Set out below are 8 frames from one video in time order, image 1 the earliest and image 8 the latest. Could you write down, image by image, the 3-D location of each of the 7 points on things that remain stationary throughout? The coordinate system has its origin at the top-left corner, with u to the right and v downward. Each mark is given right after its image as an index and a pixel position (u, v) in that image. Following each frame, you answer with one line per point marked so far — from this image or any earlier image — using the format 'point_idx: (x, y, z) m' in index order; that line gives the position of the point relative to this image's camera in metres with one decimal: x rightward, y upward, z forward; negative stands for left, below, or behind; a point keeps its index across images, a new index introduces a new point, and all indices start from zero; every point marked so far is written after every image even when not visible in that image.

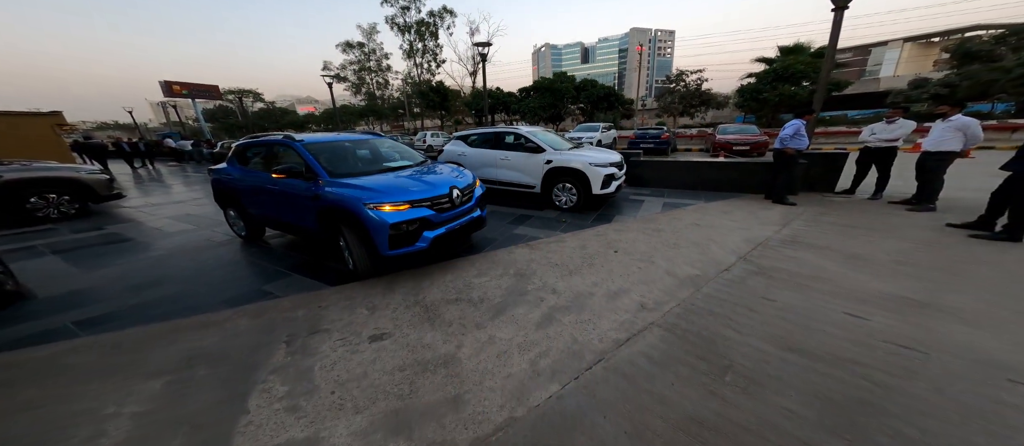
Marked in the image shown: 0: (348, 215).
0: (-1.6, +0.1, +3.2) m
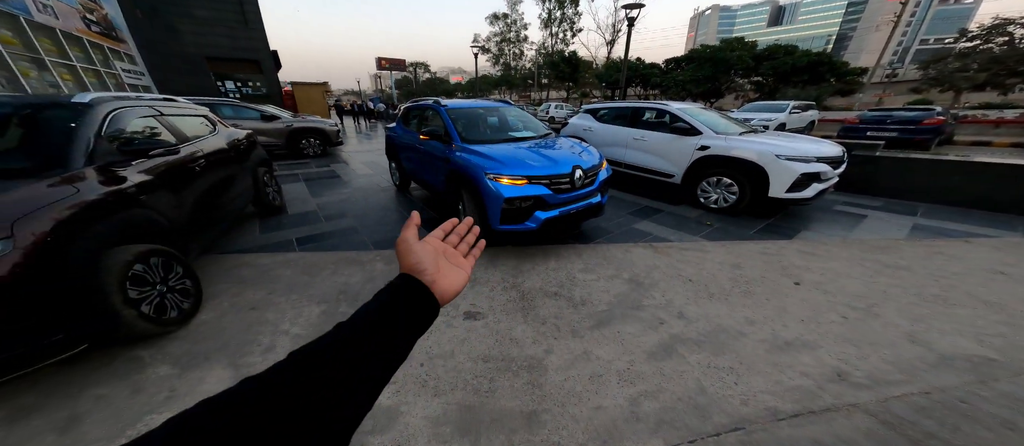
0: (-0.4, +0.4, +3.2) m
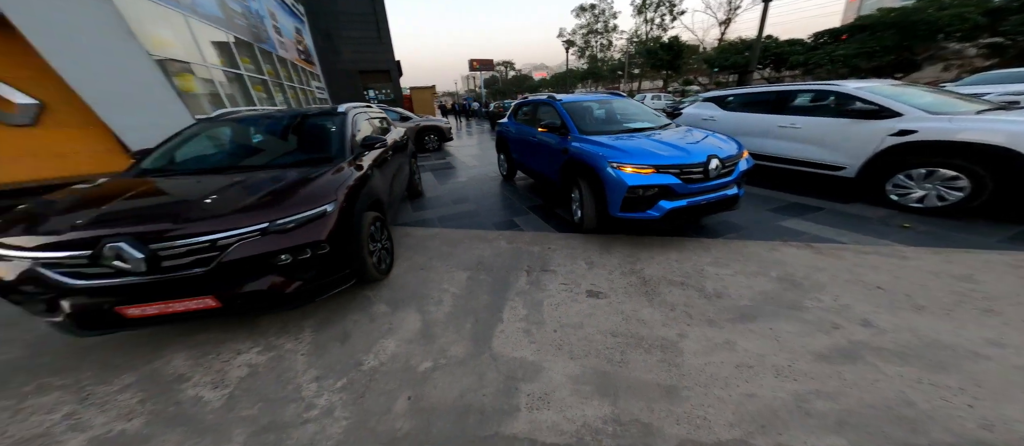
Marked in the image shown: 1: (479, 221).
0: (+0.8, +0.5, +3.3) m
1: (-0.4, 0.0, +4.0) m
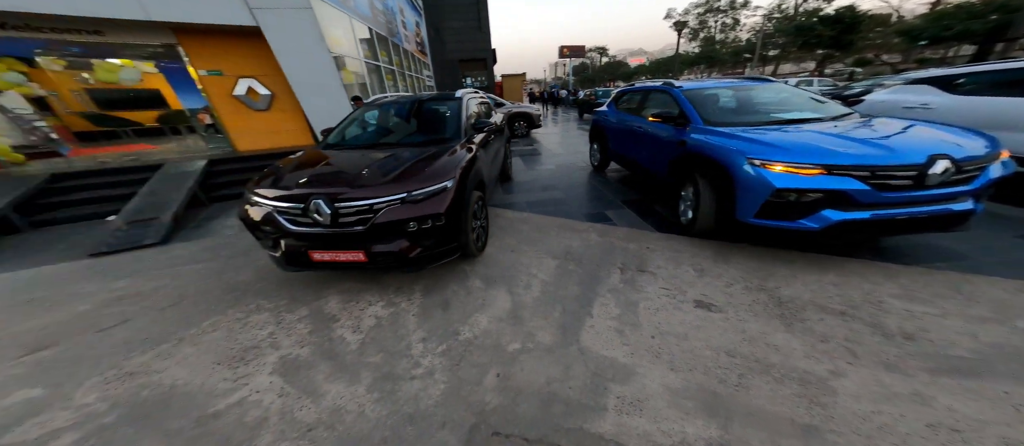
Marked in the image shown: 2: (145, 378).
0: (+1.7, +0.5, +3.0) m
1: (+0.7, +0.1, +3.9) m
2: (-2.3, -1.0, +2.0) m
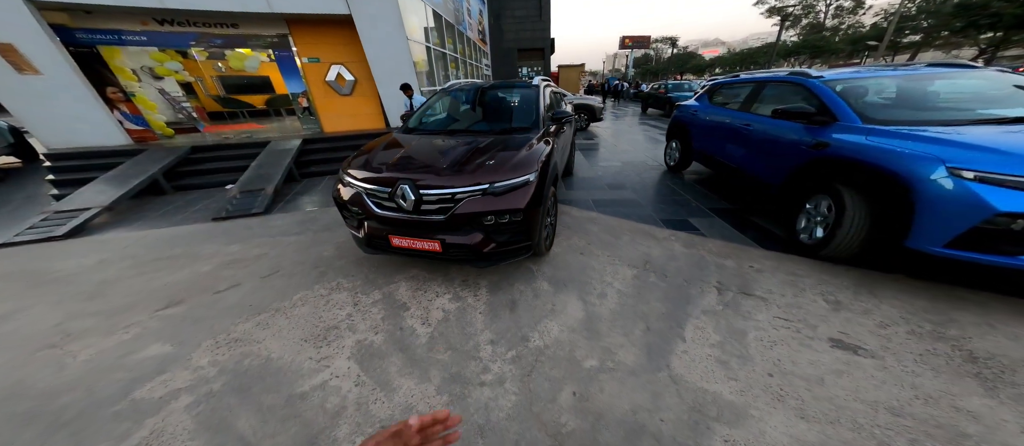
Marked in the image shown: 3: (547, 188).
0: (+2.4, +0.4, +2.5) m
1: (+1.5, +0.1, +3.6) m
2: (-1.8, -0.8, +2.1) m
3: (+0.2, +0.3, +2.4) m
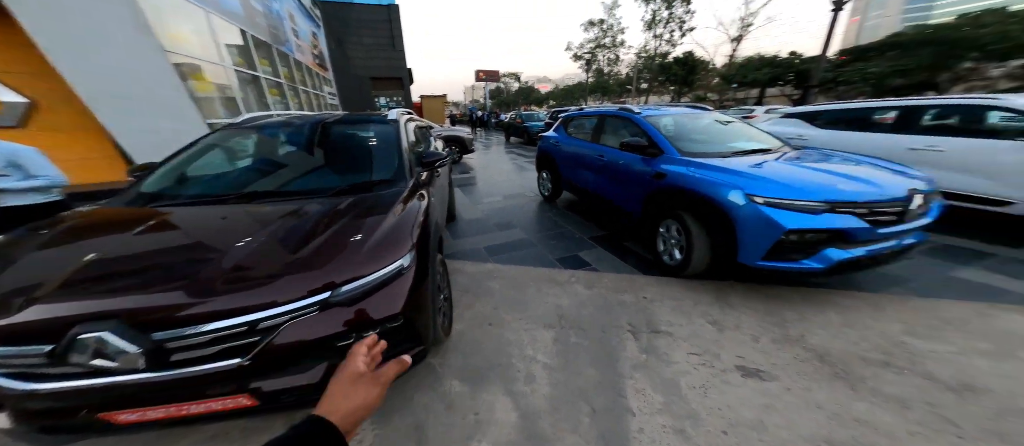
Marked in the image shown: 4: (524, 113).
0: (+1.5, +0.2, +2.7) m
1: (+0.3, -0.3, +3.3) m
2: (-2.0, -1.5, +0.7) m
3: (-0.4, -0.2, +1.8) m
4: (+0.5, +4.5, +12.9) m
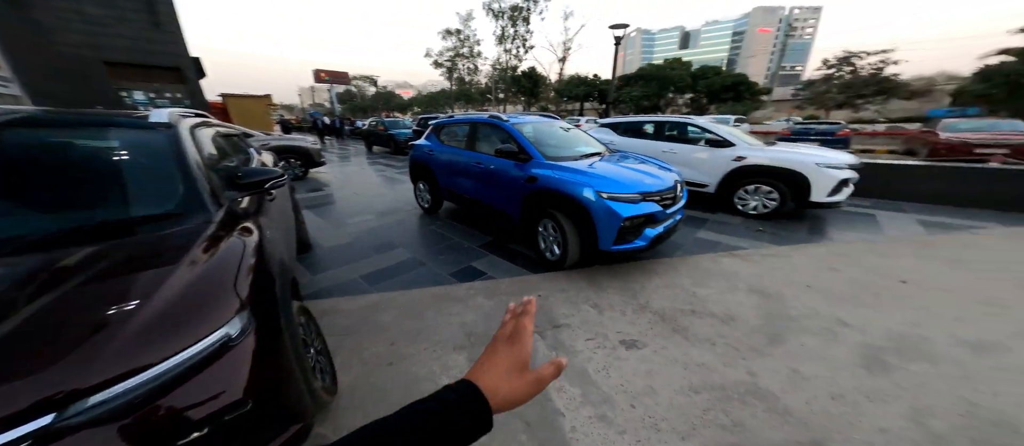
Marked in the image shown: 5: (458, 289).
0: (+0.6, +0.2, +3.0) m
1: (-0.7, -0.5, +3.1) m
2: (-1.7, -1.7, -0.2) m
3: (-0.8, -0.3, +1.4) m
4: (-4.8, +3.9, +12.0) m
5: (-0.5, -0.6, +2.8) m
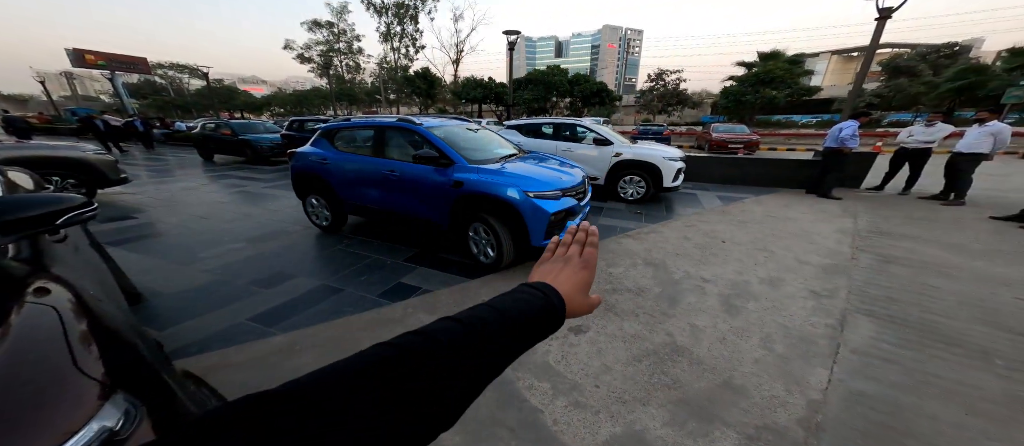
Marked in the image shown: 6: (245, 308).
0: (-0.1, +0.2, +3.0) m
1: (-1.3, -0.6, +2.8) m
2: (-0.9, -1.9, -0.7) m
3: (-0.8, -0.5, +1.1) m
4: (-8.5, +3.1, +9.7) m
5: (-0.9, -0.7, +2.6) m
6: (-2.2, -0.6, +2.7) m
